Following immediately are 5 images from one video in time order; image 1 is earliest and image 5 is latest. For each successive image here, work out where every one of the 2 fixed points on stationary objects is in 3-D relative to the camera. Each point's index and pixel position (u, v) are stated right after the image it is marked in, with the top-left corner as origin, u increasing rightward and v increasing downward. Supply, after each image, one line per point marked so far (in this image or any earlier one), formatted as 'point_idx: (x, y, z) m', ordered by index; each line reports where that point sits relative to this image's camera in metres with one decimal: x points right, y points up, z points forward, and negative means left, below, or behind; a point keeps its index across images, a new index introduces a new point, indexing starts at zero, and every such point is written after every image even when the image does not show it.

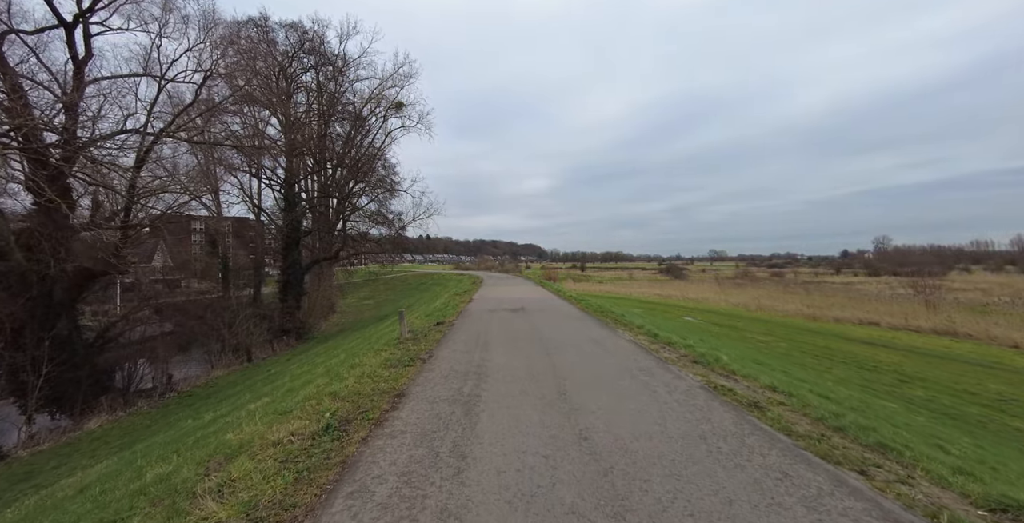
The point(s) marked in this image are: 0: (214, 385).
0: (-9.5, -4.0, +13.1) m
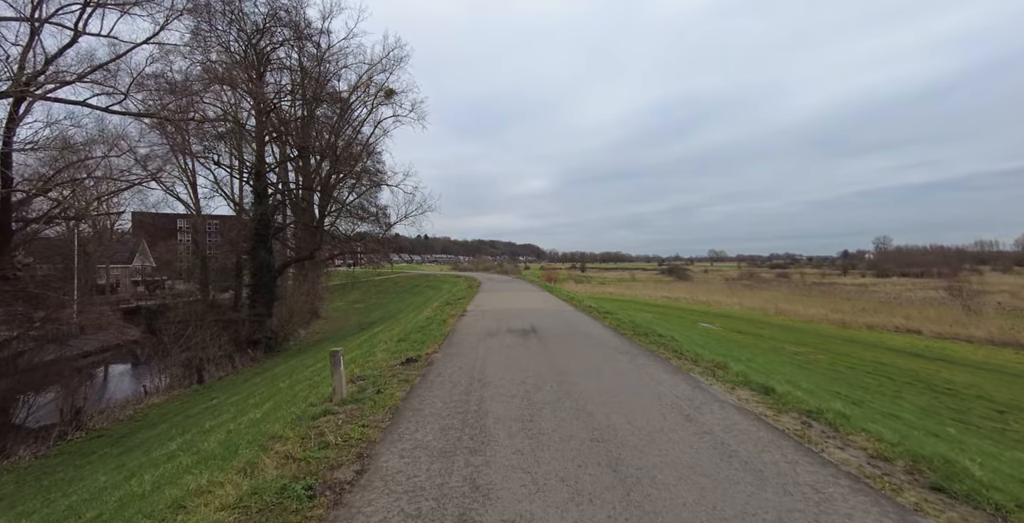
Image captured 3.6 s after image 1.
0: (-9.4, -4.0, +10.3) m
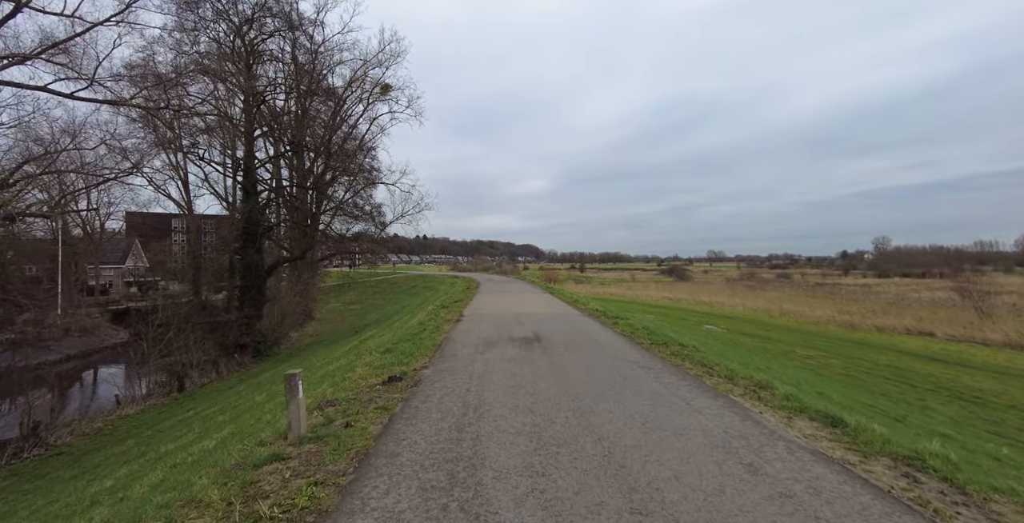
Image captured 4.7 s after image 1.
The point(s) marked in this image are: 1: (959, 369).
0: (-9.4, -4.0, +9.5) m
1: (+17.8, -4.3, +16.3) m
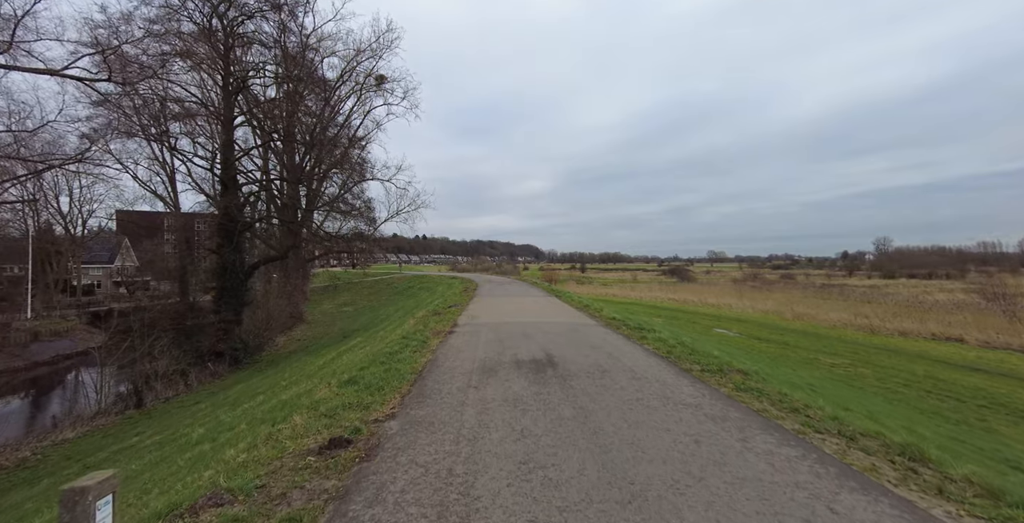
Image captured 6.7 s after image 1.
0: (-9.4, -4.0, +7.9) m
1: (+17.9, -4.3, +14.8) m
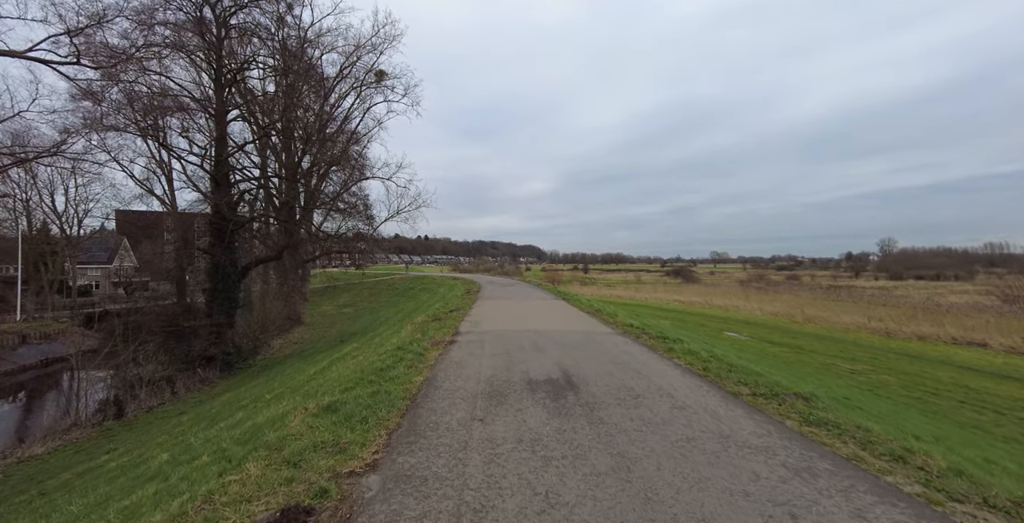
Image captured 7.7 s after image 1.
0: (-9.2, -4.0, +7.1) m
1: (+18.1, -4.4, +13.9) m
